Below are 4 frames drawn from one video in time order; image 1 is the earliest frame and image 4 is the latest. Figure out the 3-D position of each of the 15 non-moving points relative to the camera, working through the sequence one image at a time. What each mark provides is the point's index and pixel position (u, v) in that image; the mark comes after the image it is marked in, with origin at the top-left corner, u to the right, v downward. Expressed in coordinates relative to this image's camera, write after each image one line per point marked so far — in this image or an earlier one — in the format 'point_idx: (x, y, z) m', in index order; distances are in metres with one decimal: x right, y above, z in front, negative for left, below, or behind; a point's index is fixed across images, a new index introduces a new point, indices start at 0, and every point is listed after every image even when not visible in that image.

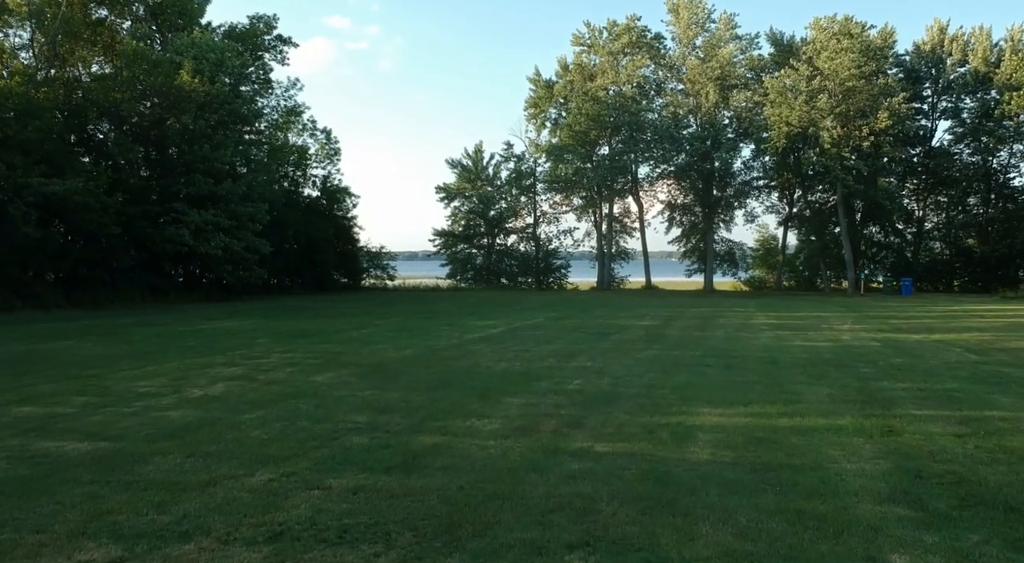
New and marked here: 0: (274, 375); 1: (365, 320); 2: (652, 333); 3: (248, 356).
0: (-3.0, -1.2, +9.9) m
1: (-3.7, -1.0, +19.4) m
2: (+2.9, -1.1, +15.9) m
3: (-4.0, -1.2, +11.8) m
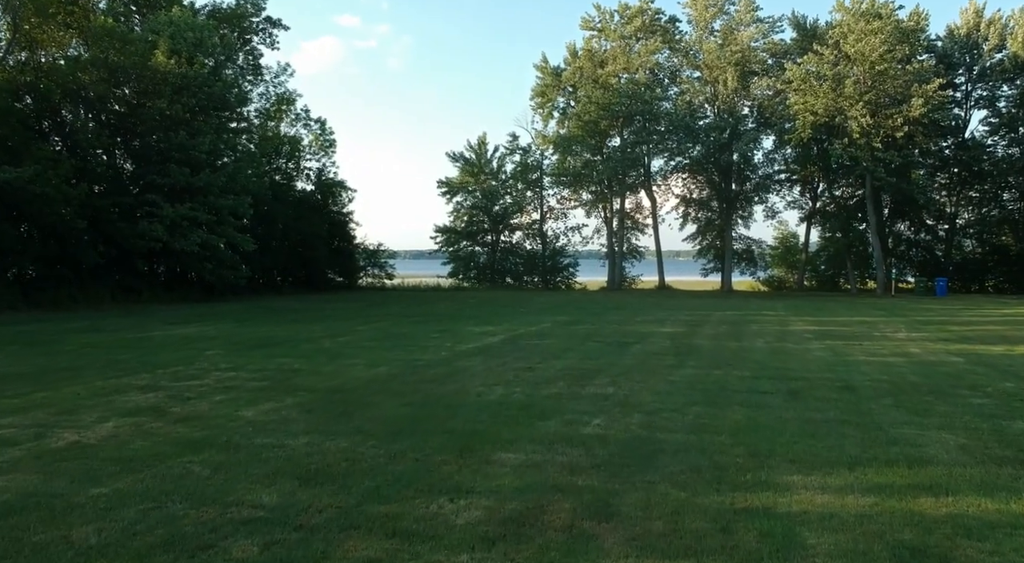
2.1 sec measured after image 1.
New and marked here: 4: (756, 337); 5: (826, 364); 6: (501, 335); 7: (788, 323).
0: (-3.1, -1.2, +7.5) m
1: (-3.7, -1.0, +17.0) m
2: (+2.9, -1.1, +13.4) m
3: (-4.0, -1.2, +9.4) m
4: (+4.6, -1.1, +14.6) m
5: (+4.3, -1.1, +10.6) m
6: (-0.2, -1.1, +15.3) m
7: (+6.4, -1.0, +17.9) m
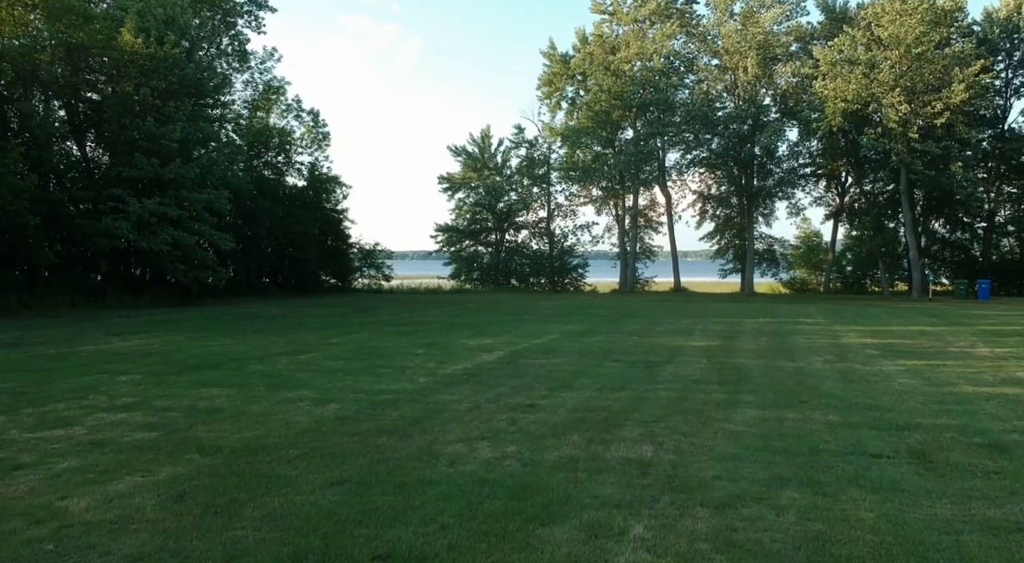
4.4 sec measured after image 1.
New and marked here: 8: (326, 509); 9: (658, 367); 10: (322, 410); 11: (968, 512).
0: (-3.1, -1.3, +4.8) m
1: (-3.6, -1.1, +14.4) m
2: (+2.9, -1.2, +10.7) m
3: (-4.1, -1.2, +6.8) m
4: (+4.6, -1.2, +12.0) m
5: (+4.3, -1.2, +7.9) m
6: (-0.2, -1.1, +12.6) m
7: (+6.5, -1.1, +15.2) m
8: (-1.1, -1.3, +4.3) m
9: (+2.0, -1.2, +10.5) m
10: (-1.8, -1.2, +7.3) m
11: (+2.5, -1.3, +4.3) m
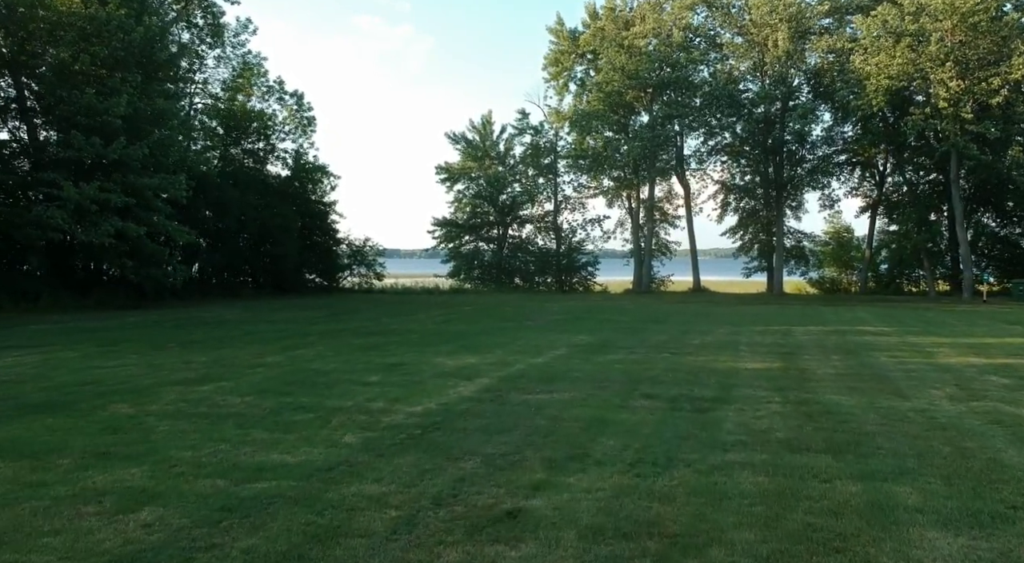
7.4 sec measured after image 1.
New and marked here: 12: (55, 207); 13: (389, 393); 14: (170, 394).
0: (-3.3, -1.3, +1.4) m
1: (-3.7, -1.1, +10.9) m
2: (+2.8, -1.2, +7.2) m
3: (-4.3, -1.2, +3.4) m
4: (+4.5, -1.2, +8.5) m
5: (+4.1, -1.2, +4.4) m
6: (-0.3, -1.1, +9.2) m
7: (+6.4, -1.1, +11.7) m
8: (-1.3, -1.3, +0.9) m
9: (+1.8, -1.2, +7.0) m
10: (-2.0, -1.2, +3.9) m
11: (+2.3, -1.3, +0.8) m
12: (-11.9, +2.0, +19.9) m
13: (-1.3, -1.2, +8.0) m
14: (-3.6, -1.1, +8.0) m
